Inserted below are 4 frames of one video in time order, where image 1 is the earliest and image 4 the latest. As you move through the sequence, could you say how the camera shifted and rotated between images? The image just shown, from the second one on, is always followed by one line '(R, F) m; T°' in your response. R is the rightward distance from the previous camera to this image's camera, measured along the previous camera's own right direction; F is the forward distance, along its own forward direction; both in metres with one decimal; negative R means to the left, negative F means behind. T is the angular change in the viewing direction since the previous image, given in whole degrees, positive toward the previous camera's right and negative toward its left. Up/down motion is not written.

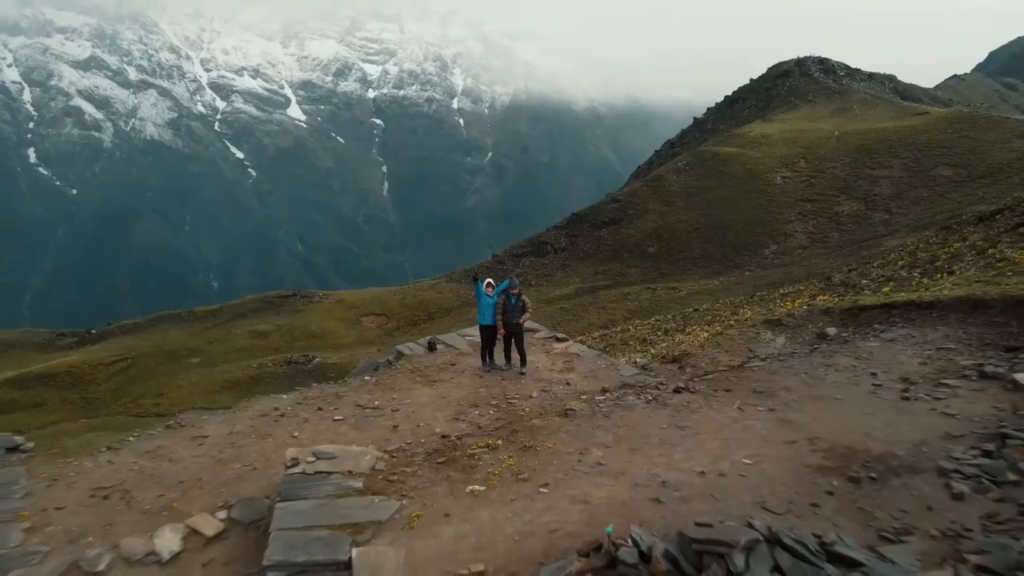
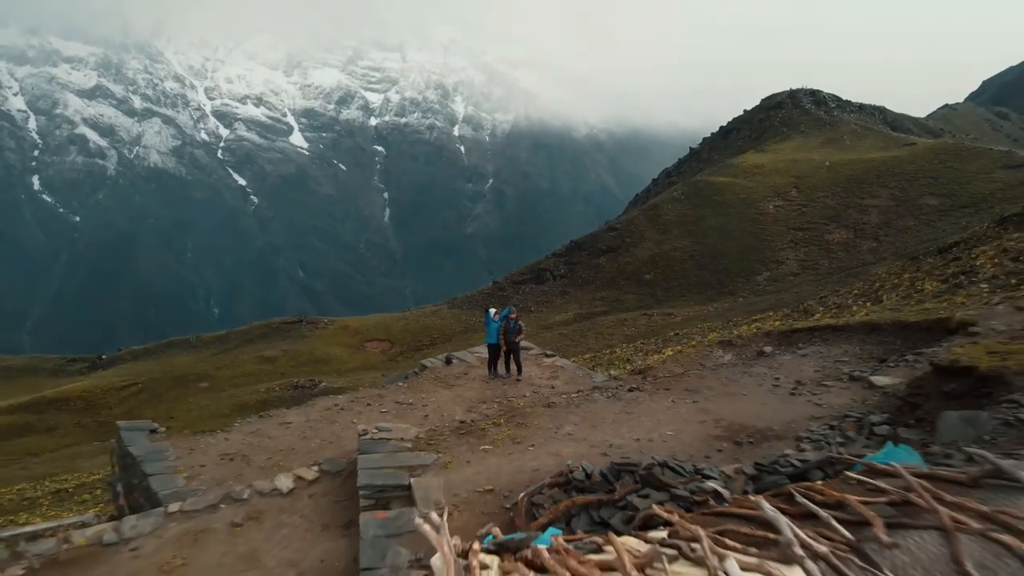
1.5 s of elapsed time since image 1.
(0.0, -1.8) m; 0°
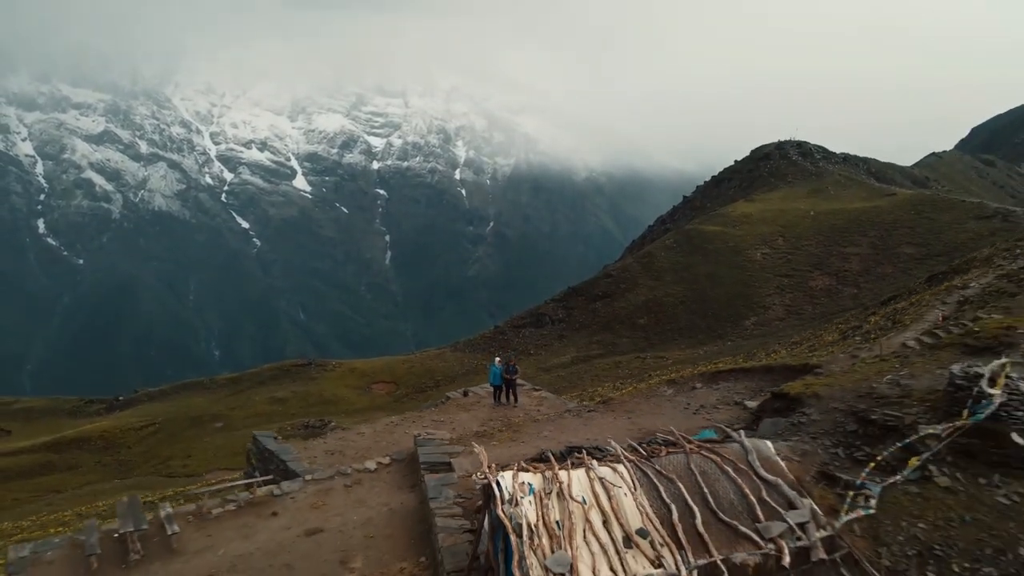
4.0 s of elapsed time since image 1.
(0.0, -3.3) m; 0°
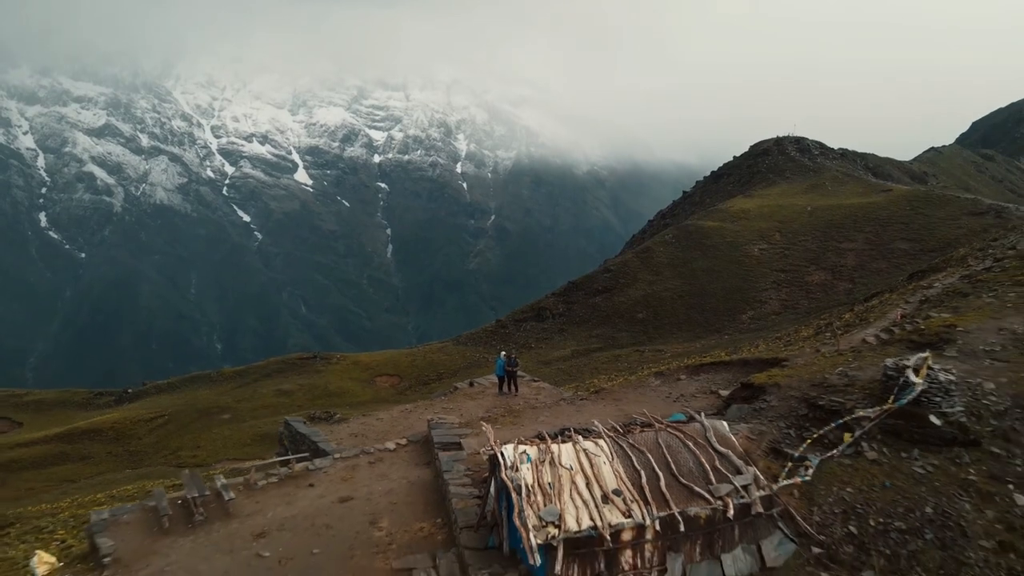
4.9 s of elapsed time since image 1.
(0.0, -1.2) m; 0°
